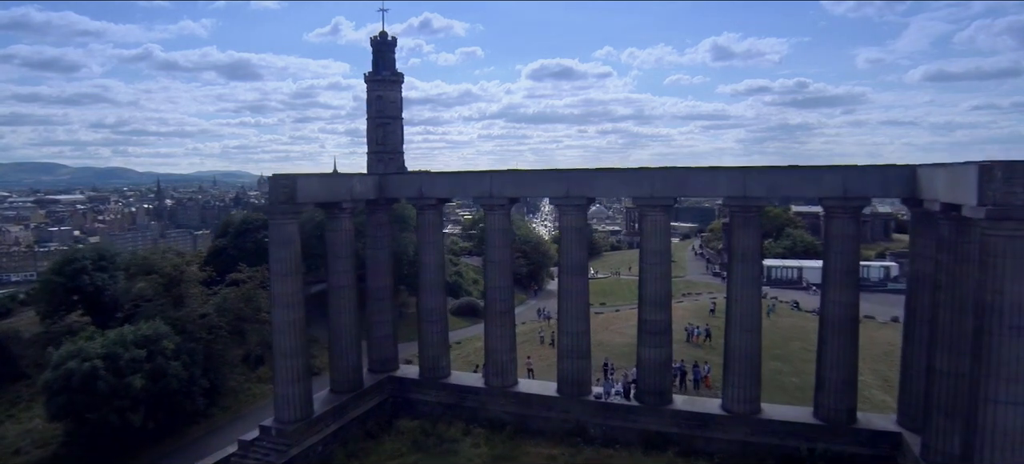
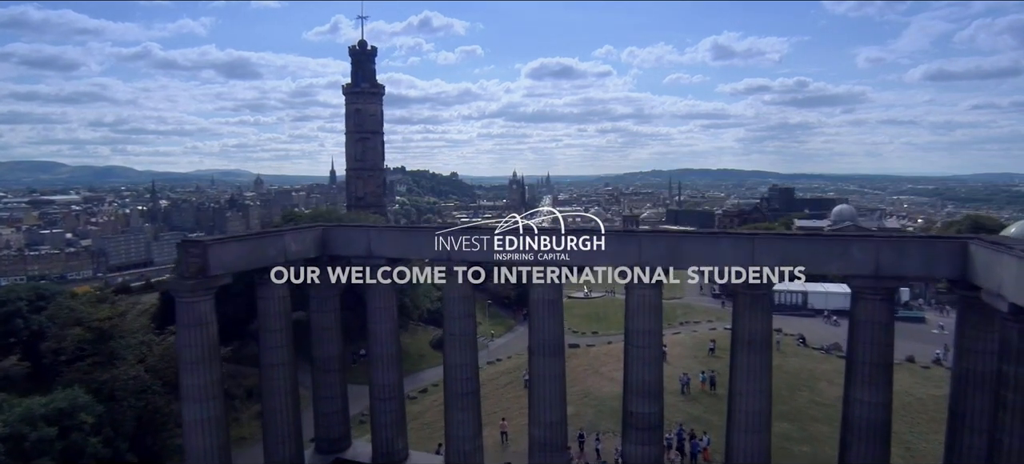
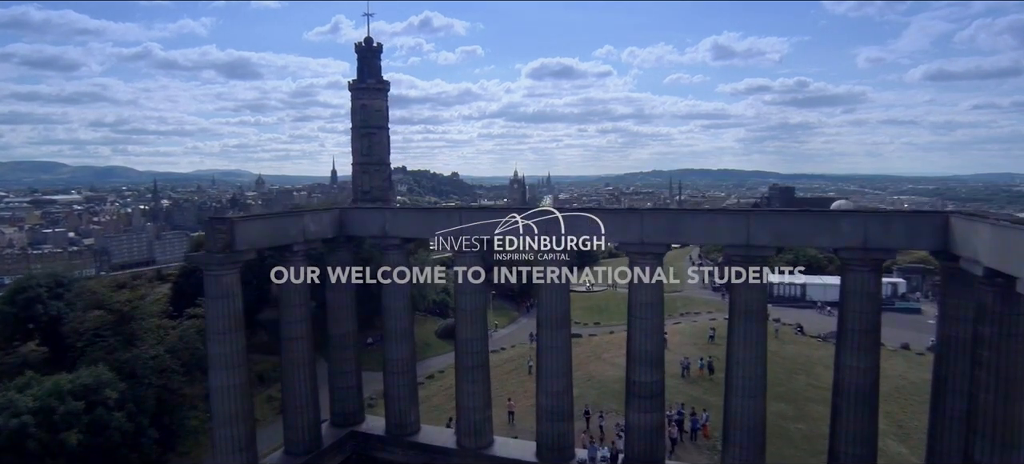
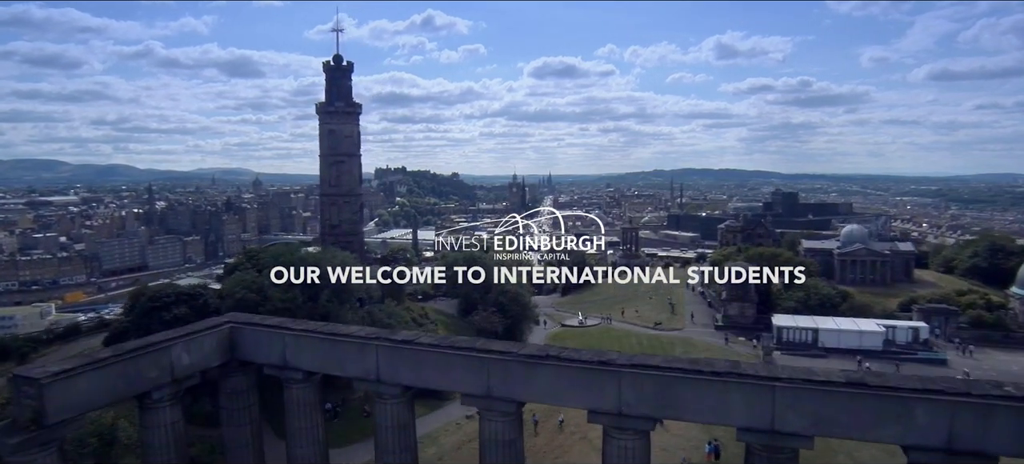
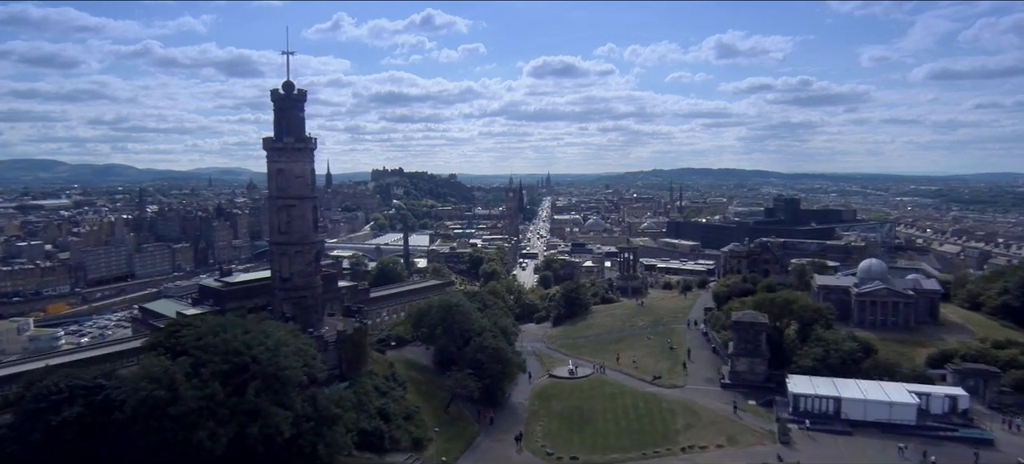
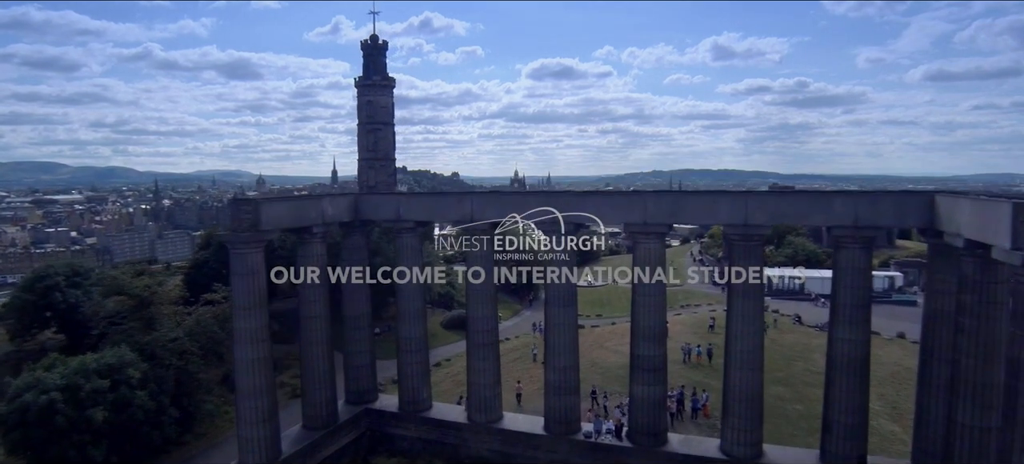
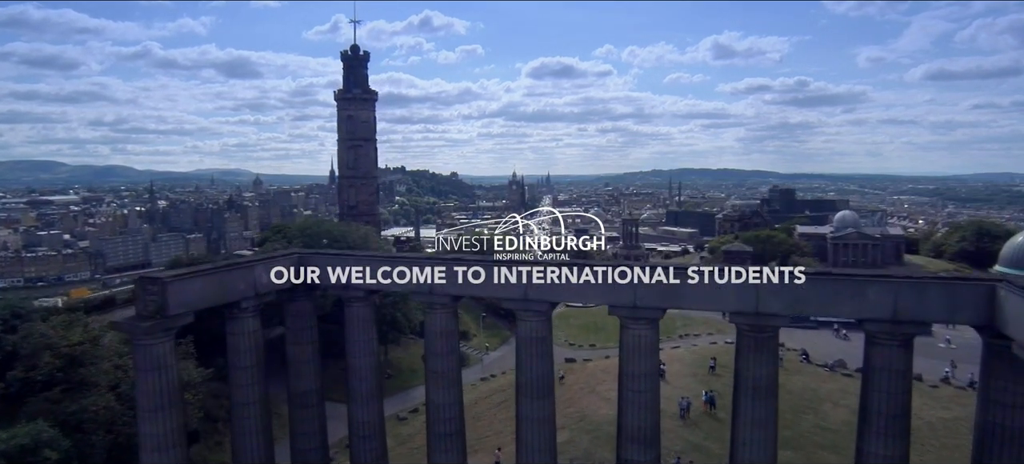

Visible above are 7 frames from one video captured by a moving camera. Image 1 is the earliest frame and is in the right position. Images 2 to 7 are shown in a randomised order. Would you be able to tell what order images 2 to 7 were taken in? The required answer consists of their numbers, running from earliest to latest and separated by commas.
6, 3, 2, 7, 4, 5
